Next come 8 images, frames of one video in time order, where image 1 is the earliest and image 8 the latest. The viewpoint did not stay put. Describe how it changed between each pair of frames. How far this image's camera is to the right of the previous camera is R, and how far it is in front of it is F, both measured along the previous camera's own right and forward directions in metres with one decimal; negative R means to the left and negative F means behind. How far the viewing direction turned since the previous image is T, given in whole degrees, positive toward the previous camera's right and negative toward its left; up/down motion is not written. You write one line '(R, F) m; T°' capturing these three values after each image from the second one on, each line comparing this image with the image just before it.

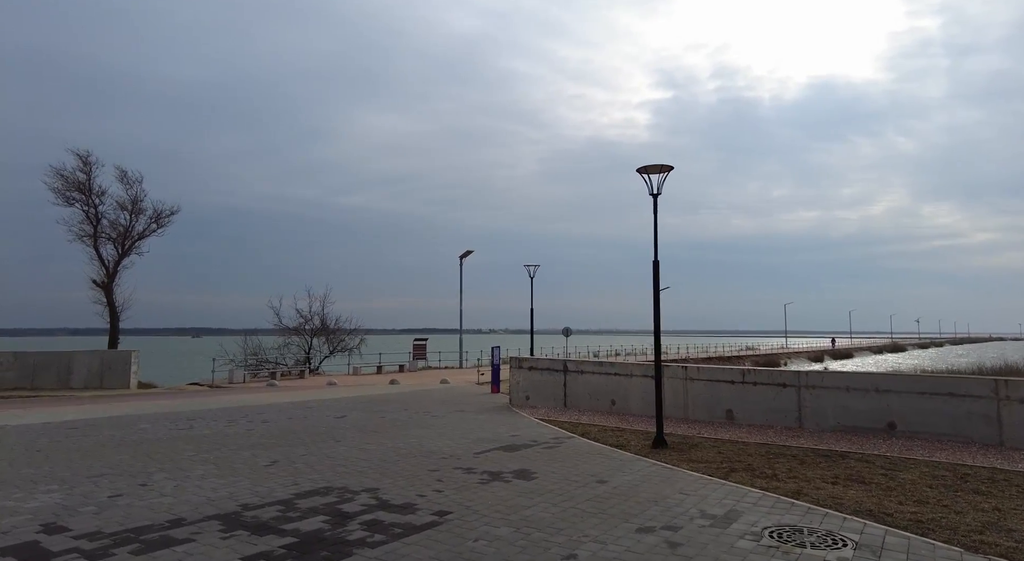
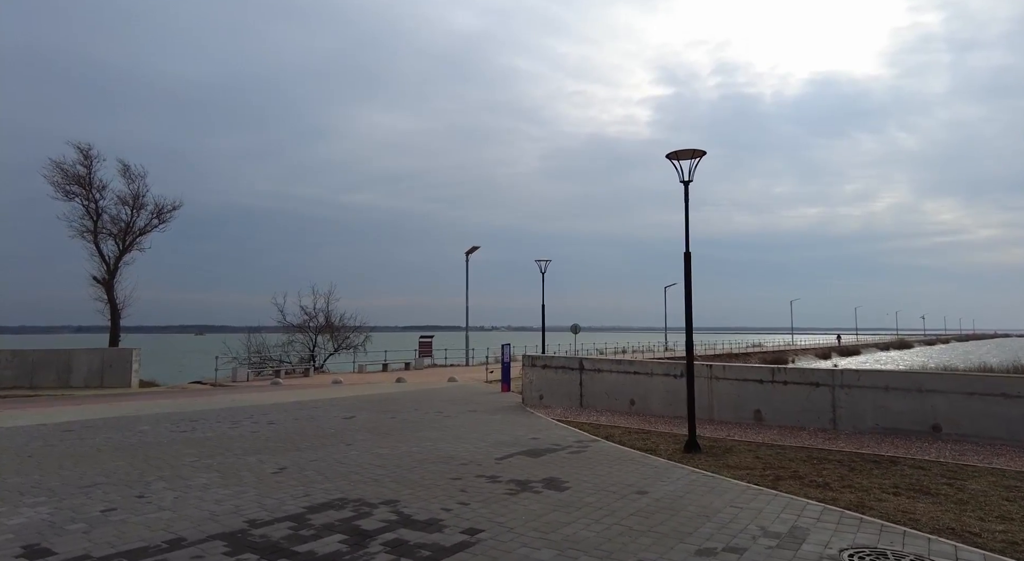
(-0.3, +0.6) m; 0°
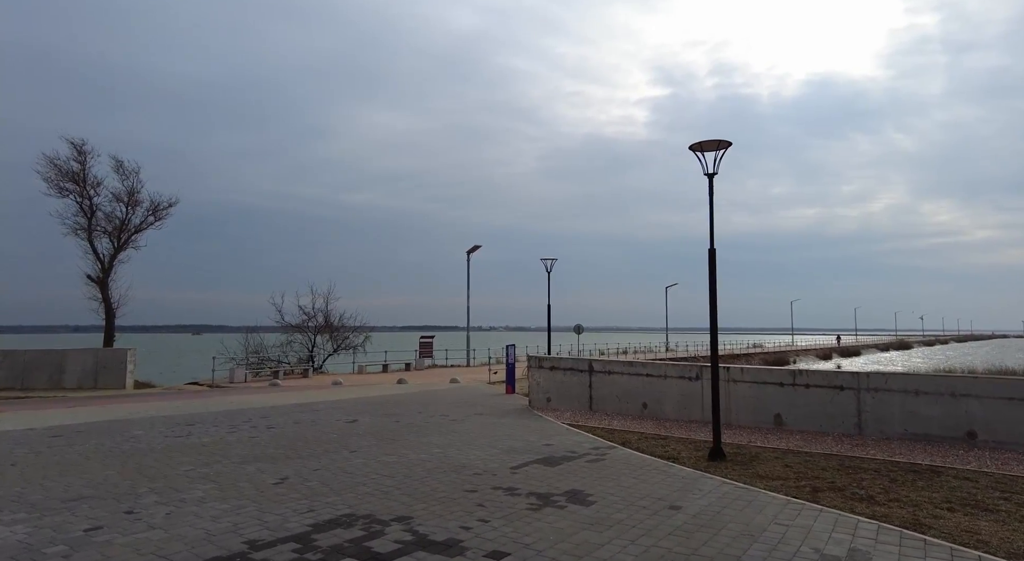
(-0.2, +0.5) m; 0°
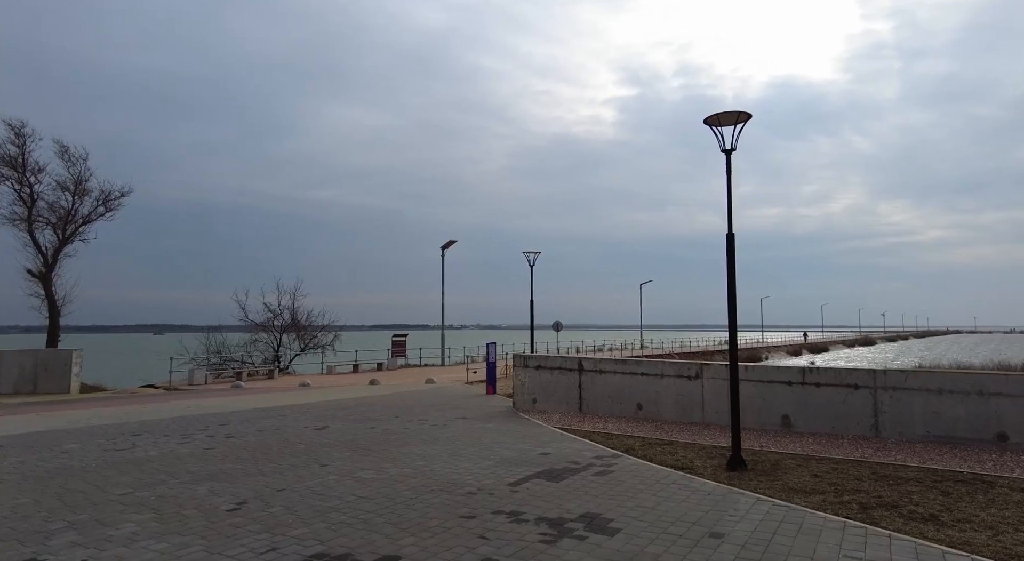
(-0.3, +1.1) m; +3°
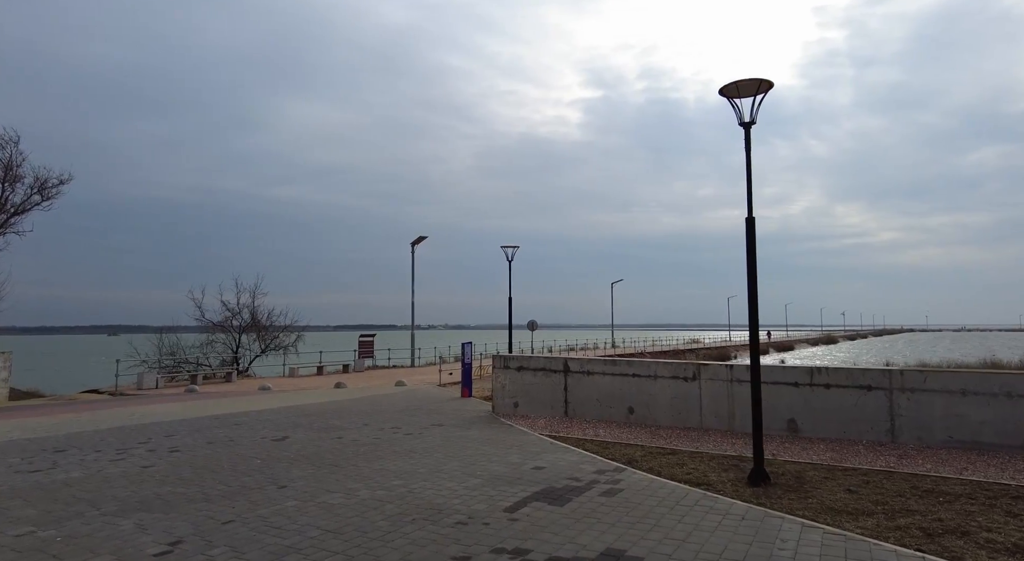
(-0.3, +1.1) m; +3°
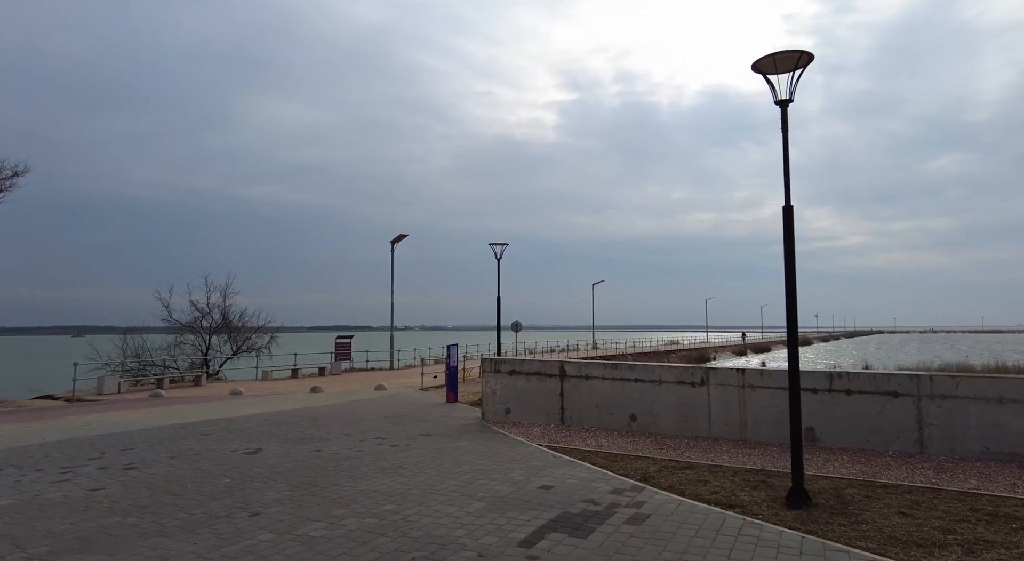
(-0.3, +0.9) m; +2°
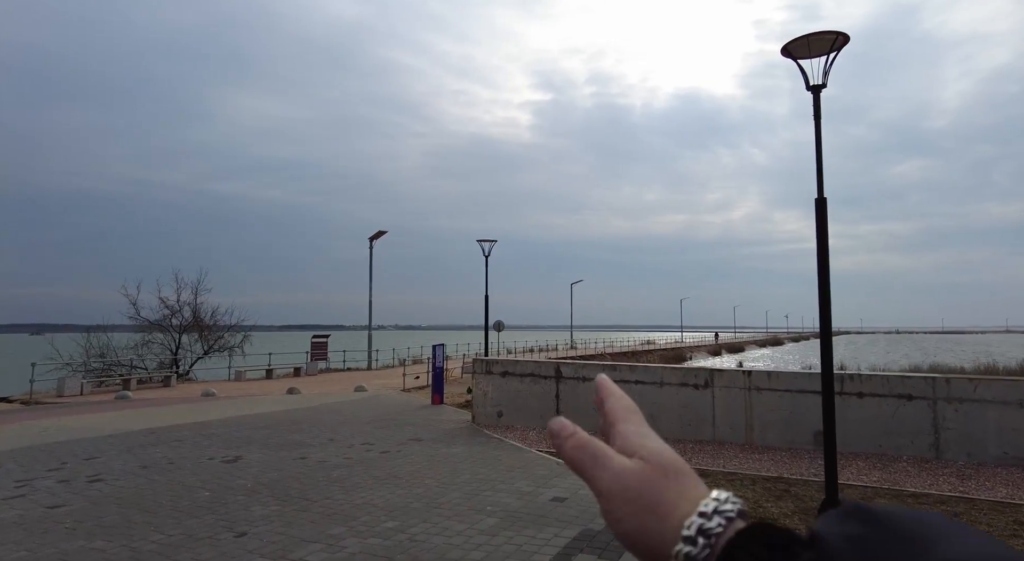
(-0.4, +0.5) m; +2°
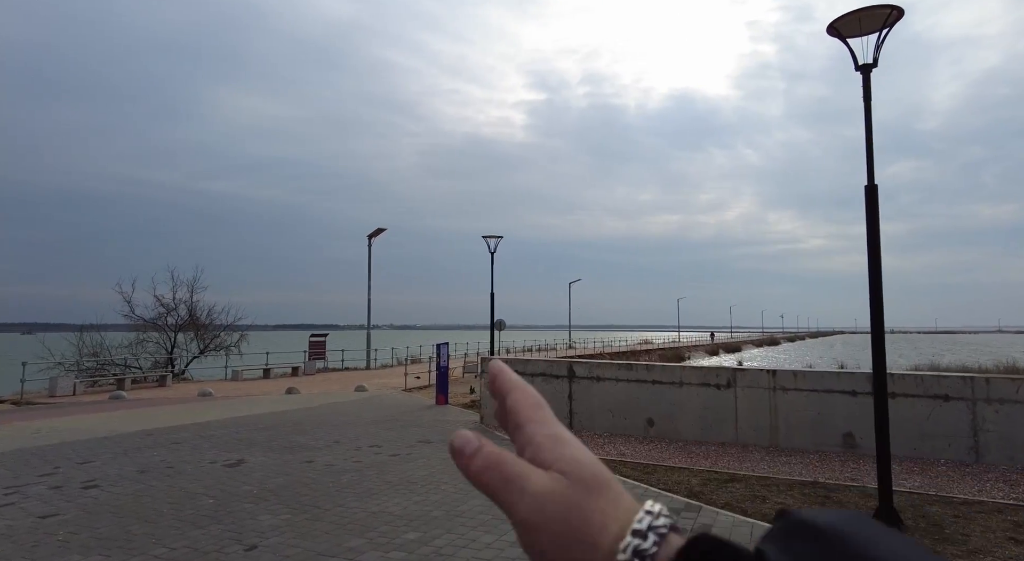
(-0.3, +0.4) m; 0°
